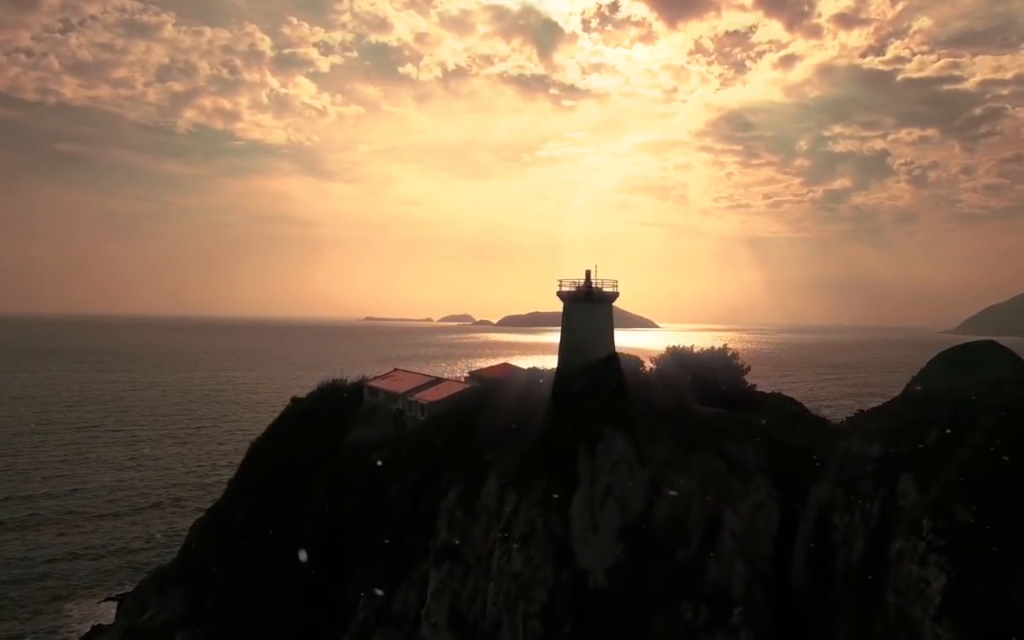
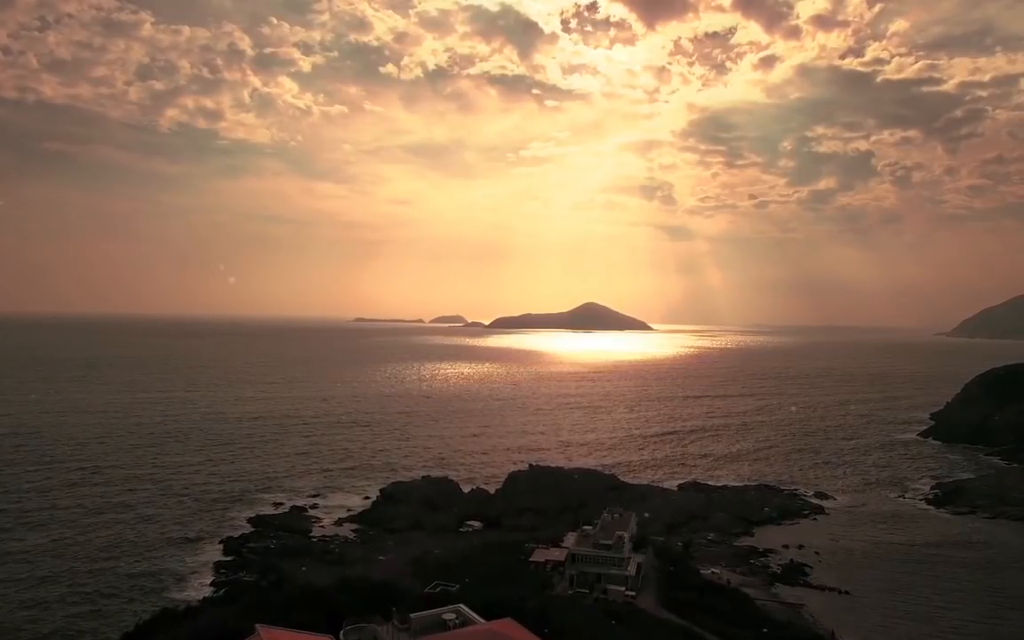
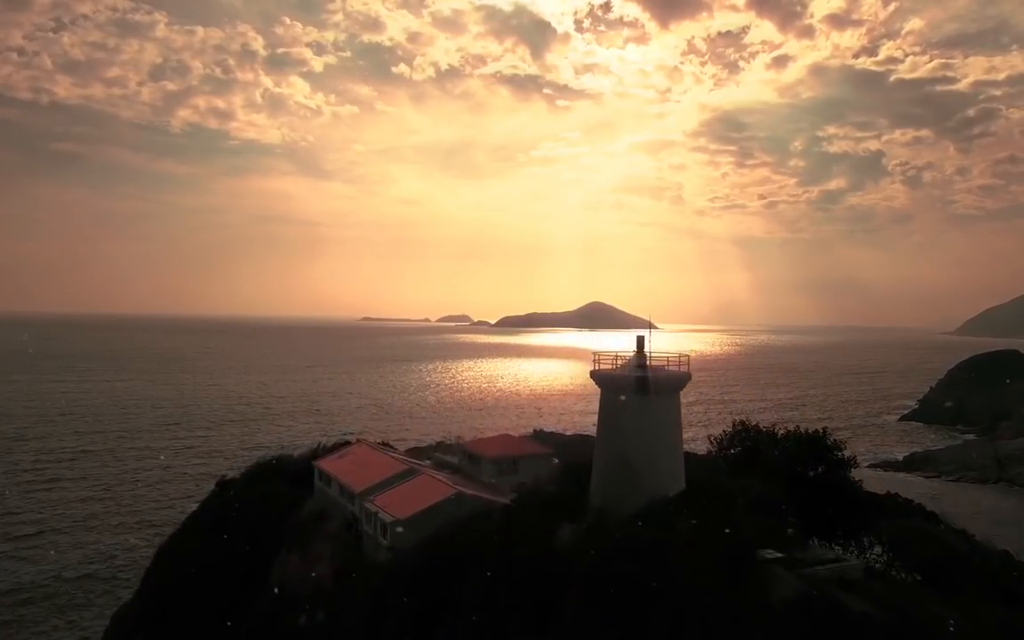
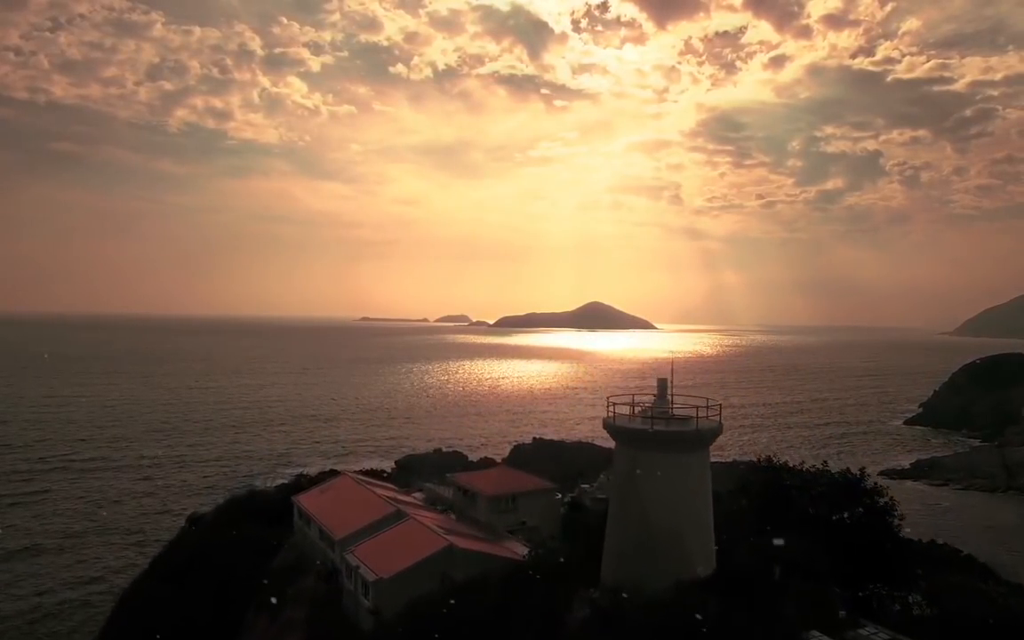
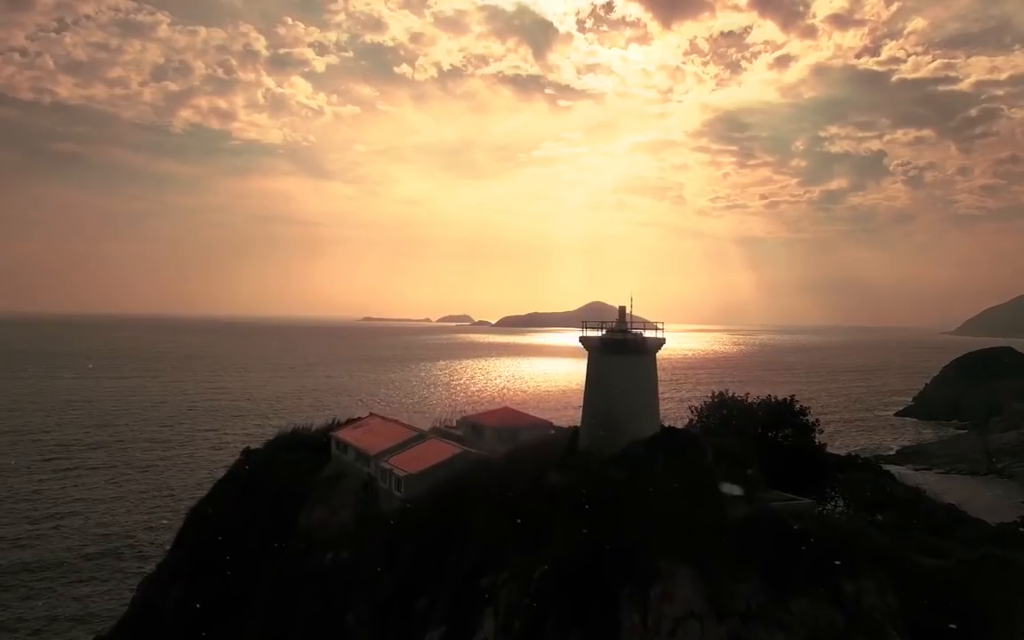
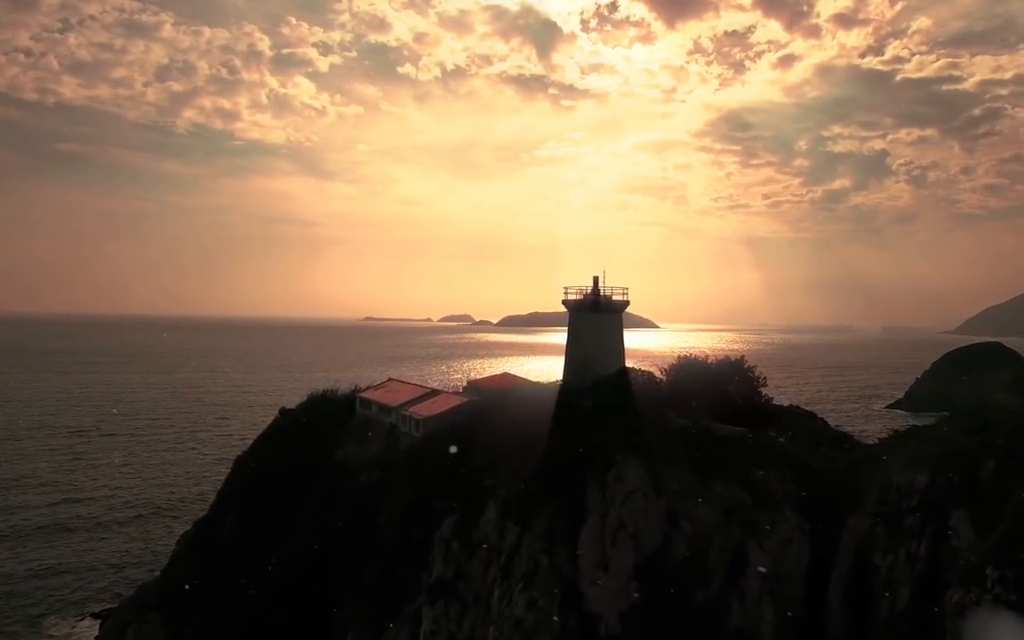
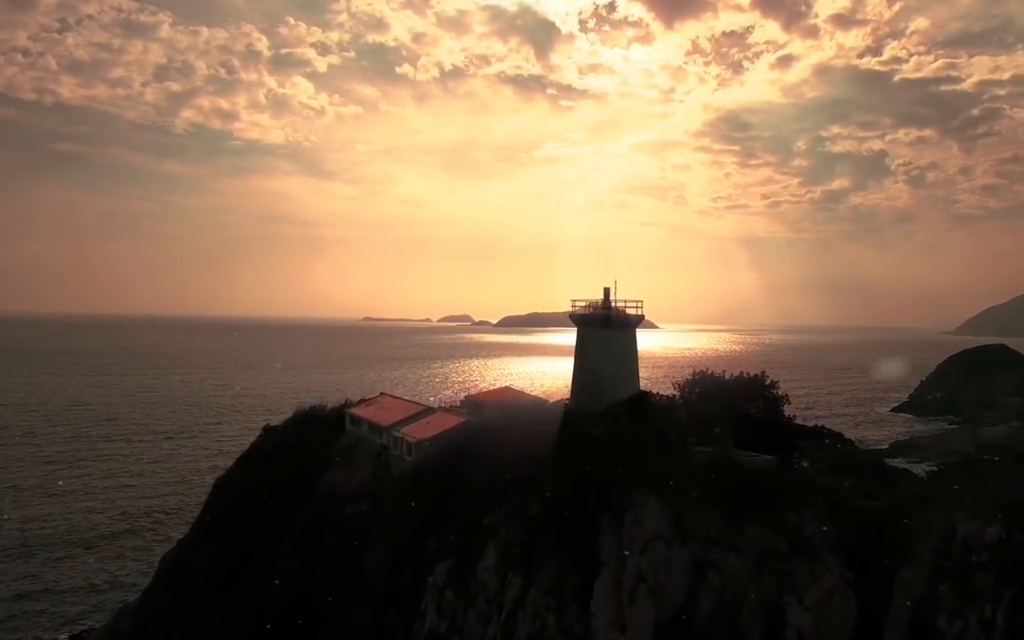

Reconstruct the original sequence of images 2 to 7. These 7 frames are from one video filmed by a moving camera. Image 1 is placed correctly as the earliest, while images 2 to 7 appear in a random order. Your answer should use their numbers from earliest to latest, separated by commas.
6, 7, 5, 3, 4, 2
